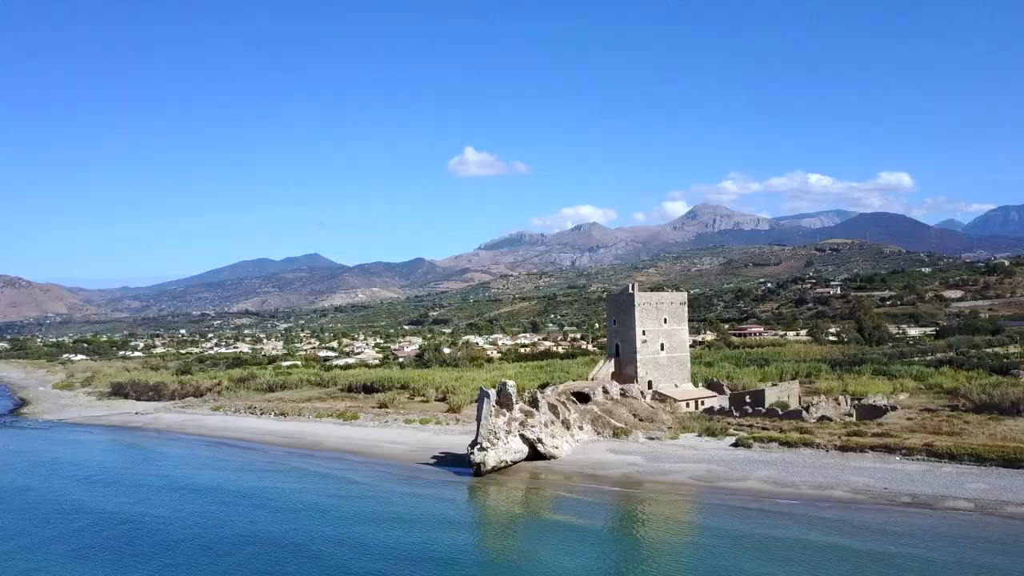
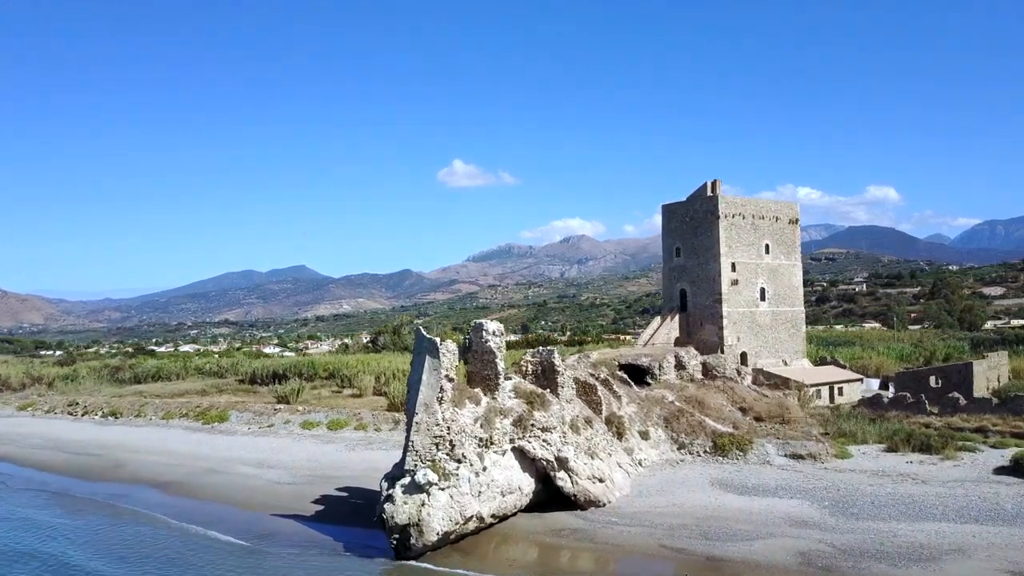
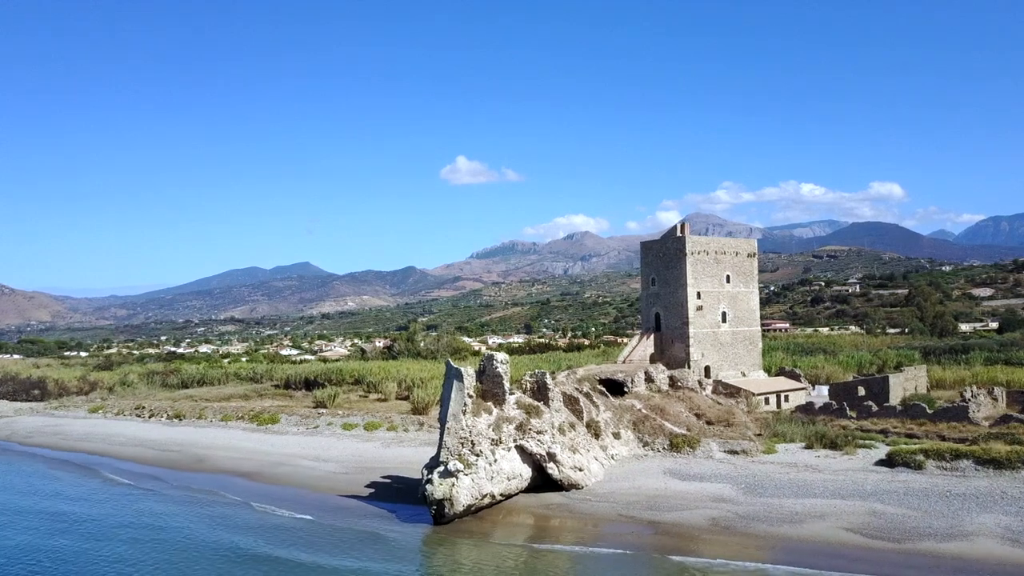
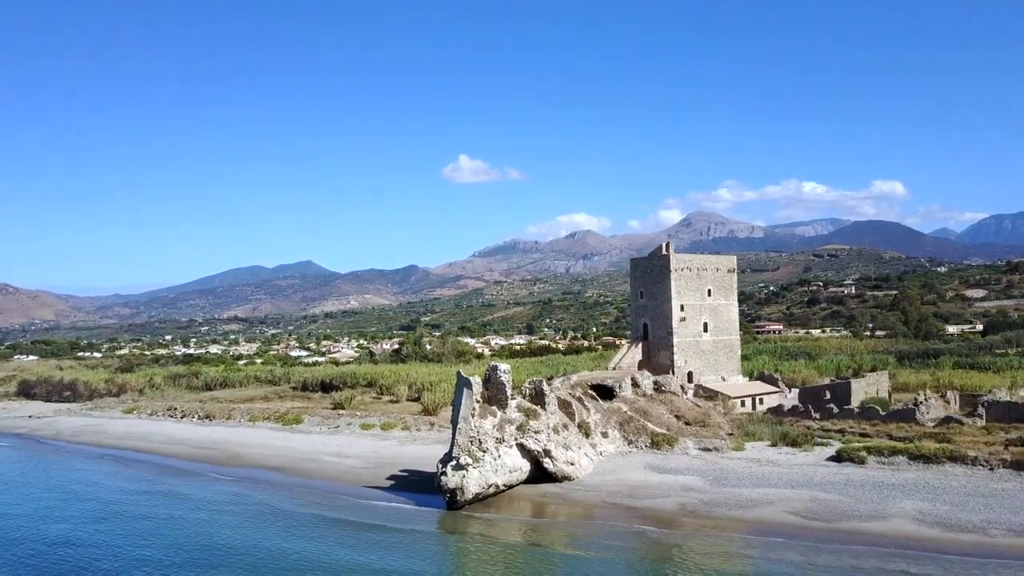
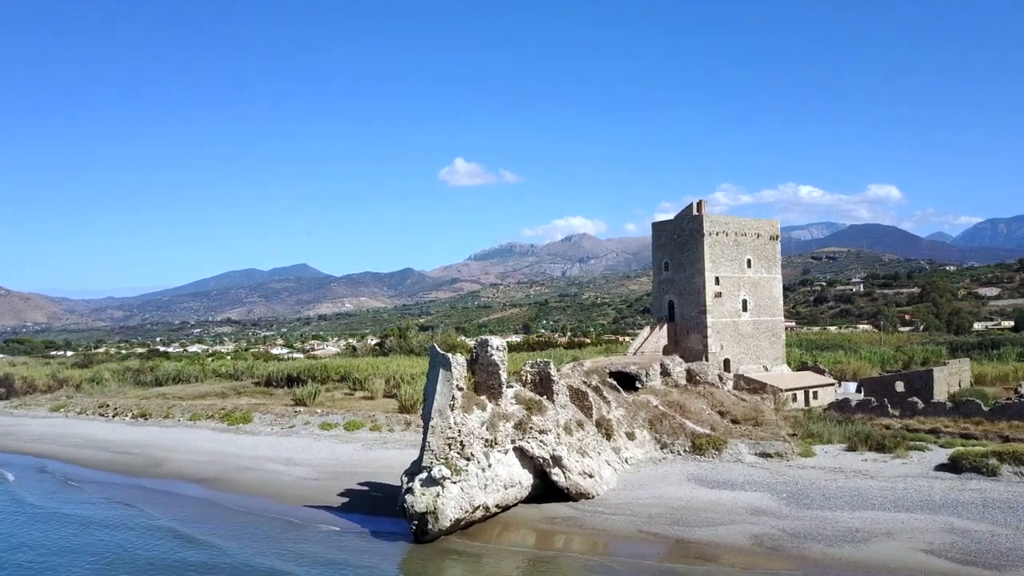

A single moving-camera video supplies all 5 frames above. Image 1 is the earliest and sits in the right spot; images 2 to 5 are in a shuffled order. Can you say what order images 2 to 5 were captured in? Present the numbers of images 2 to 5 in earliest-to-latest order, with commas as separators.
4, 3, 5, 2
